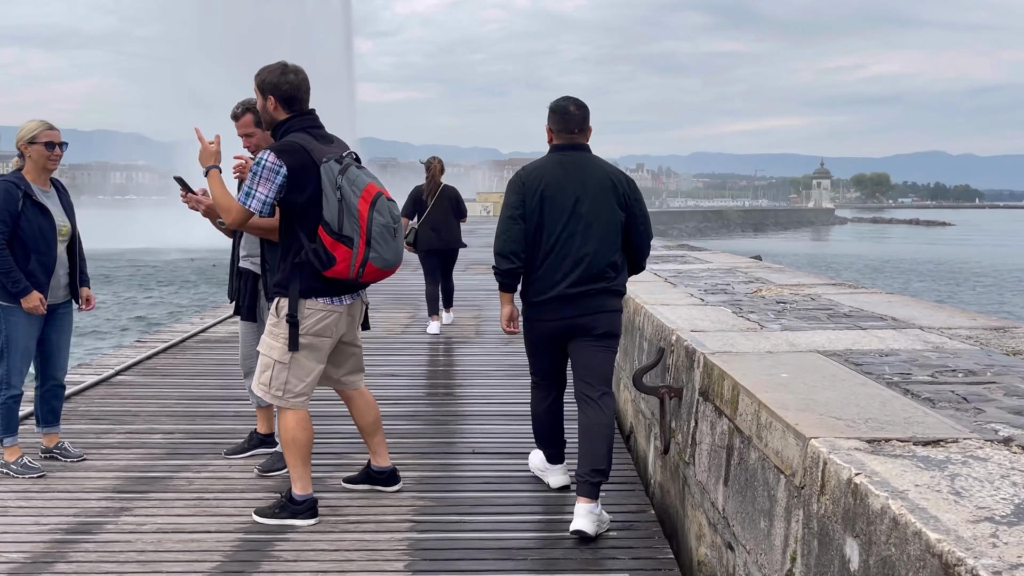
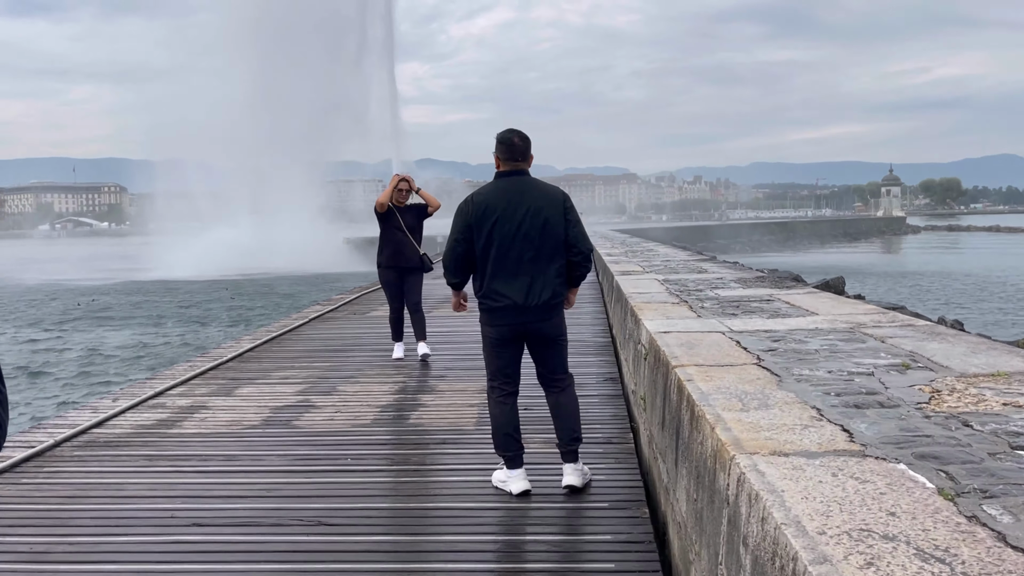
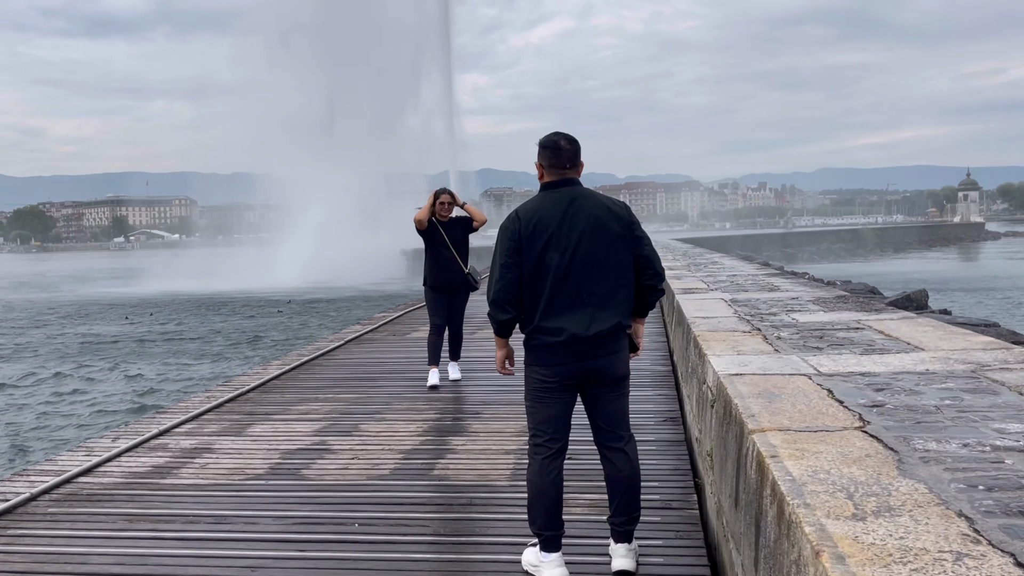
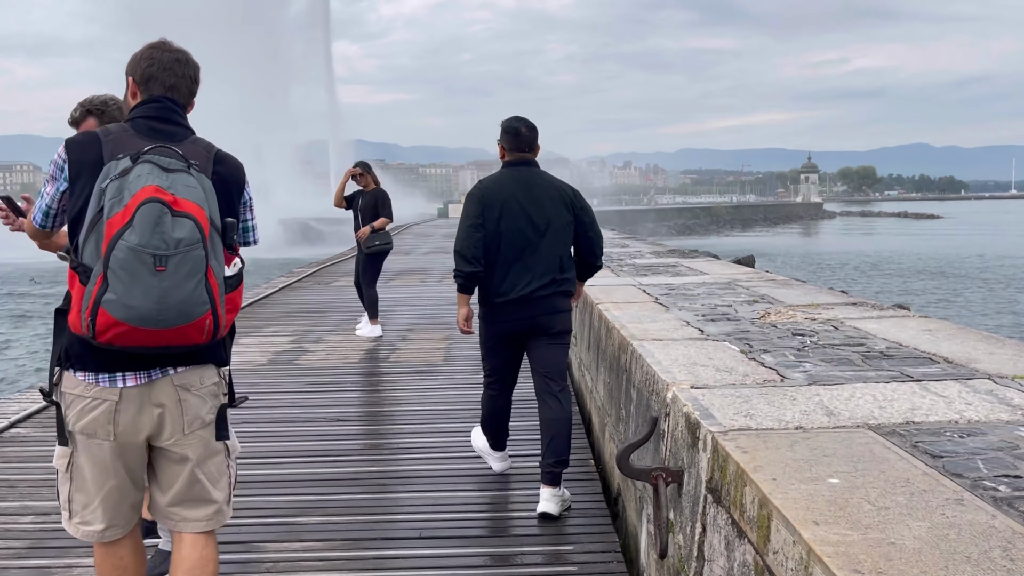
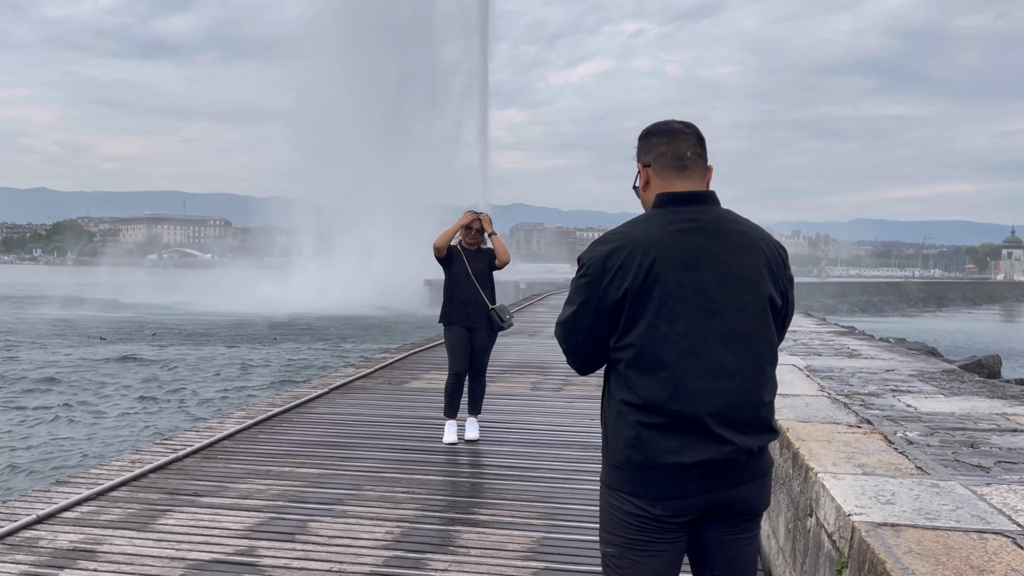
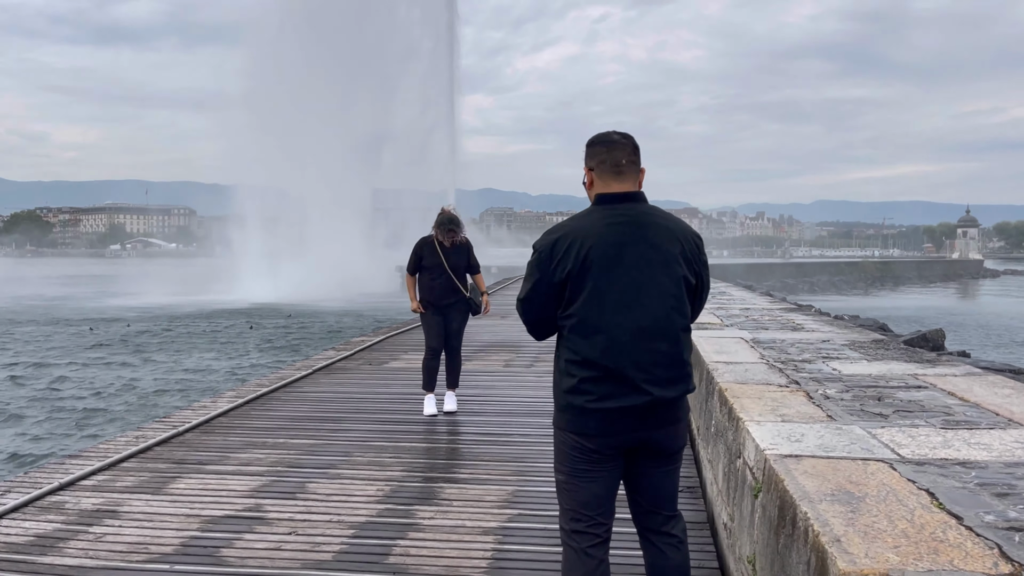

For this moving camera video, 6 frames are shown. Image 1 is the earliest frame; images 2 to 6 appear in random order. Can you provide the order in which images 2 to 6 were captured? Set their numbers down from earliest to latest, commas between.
4, 2, 3, 6, 5
